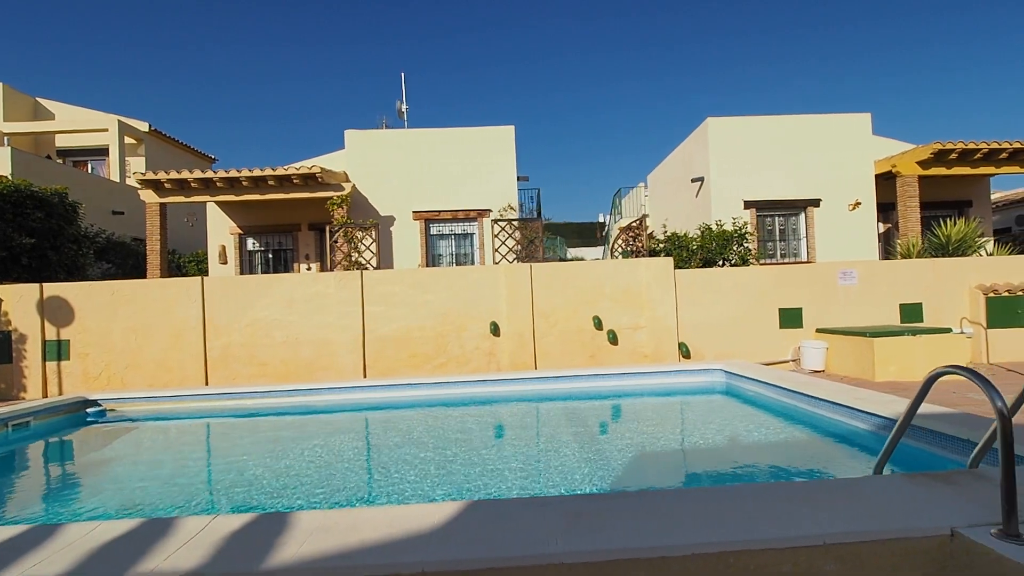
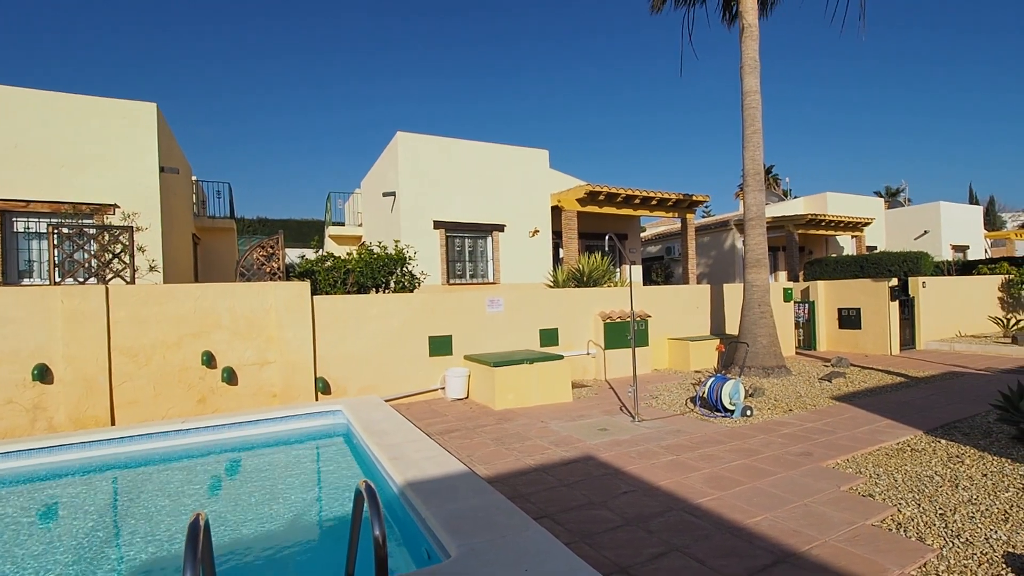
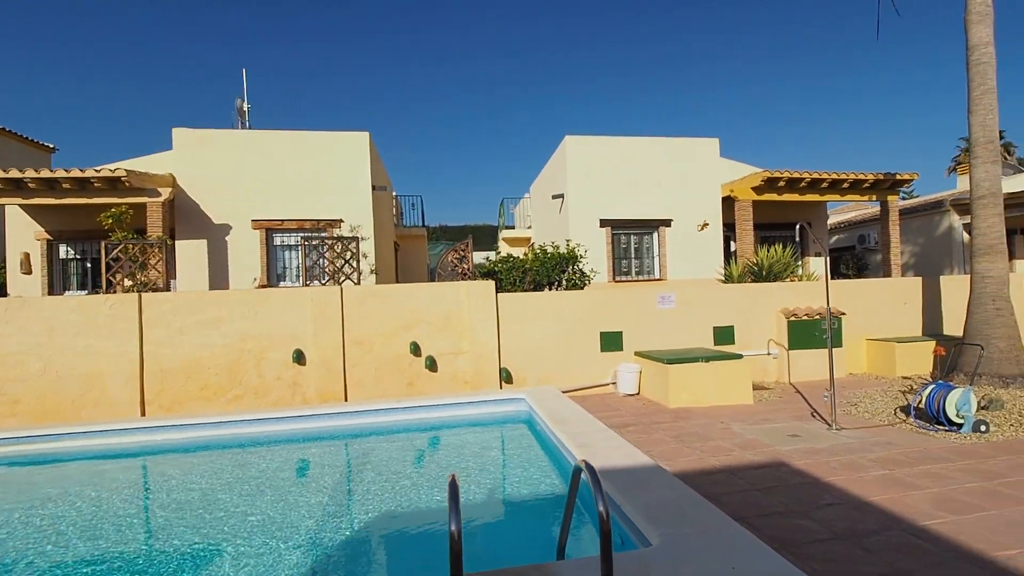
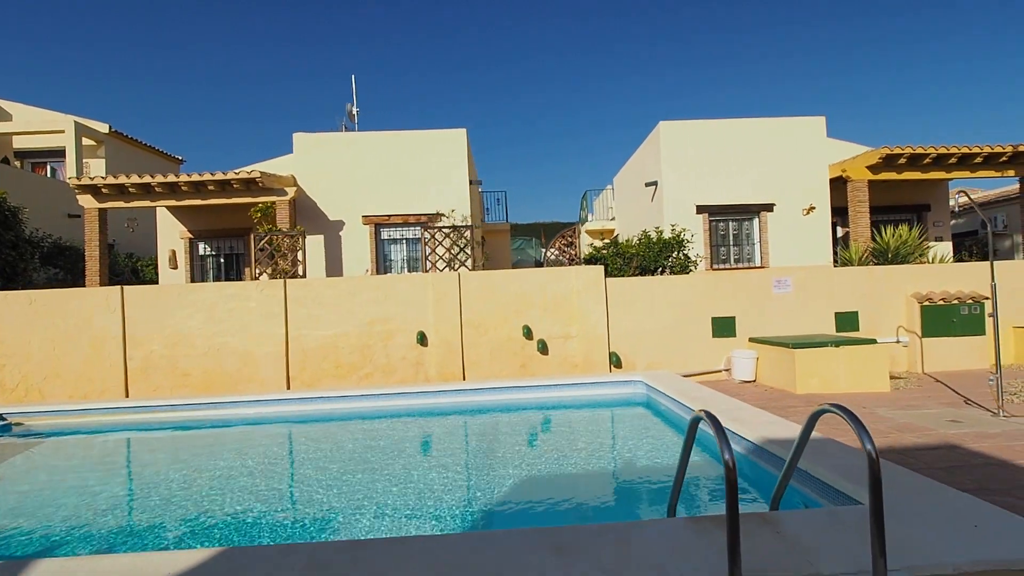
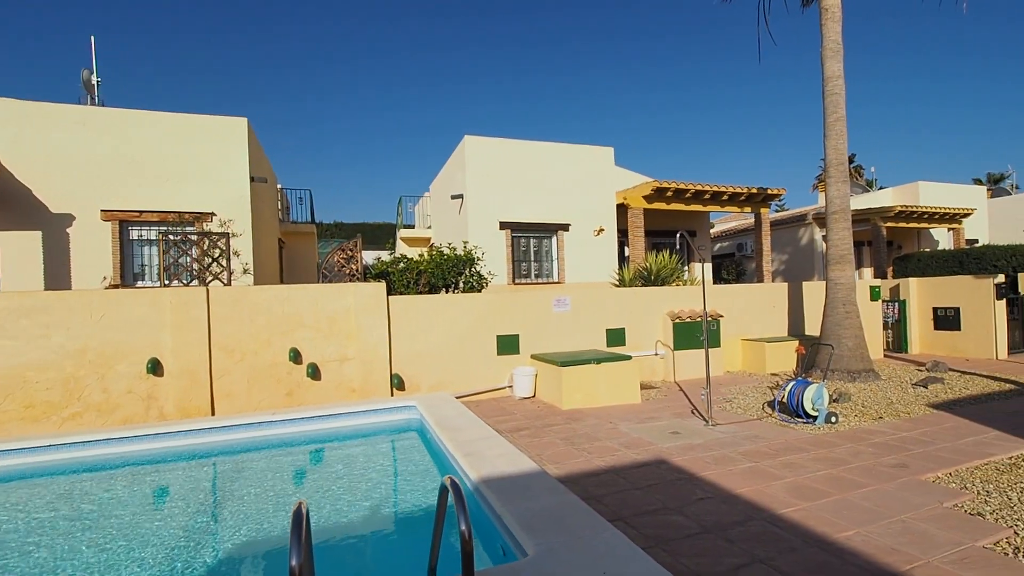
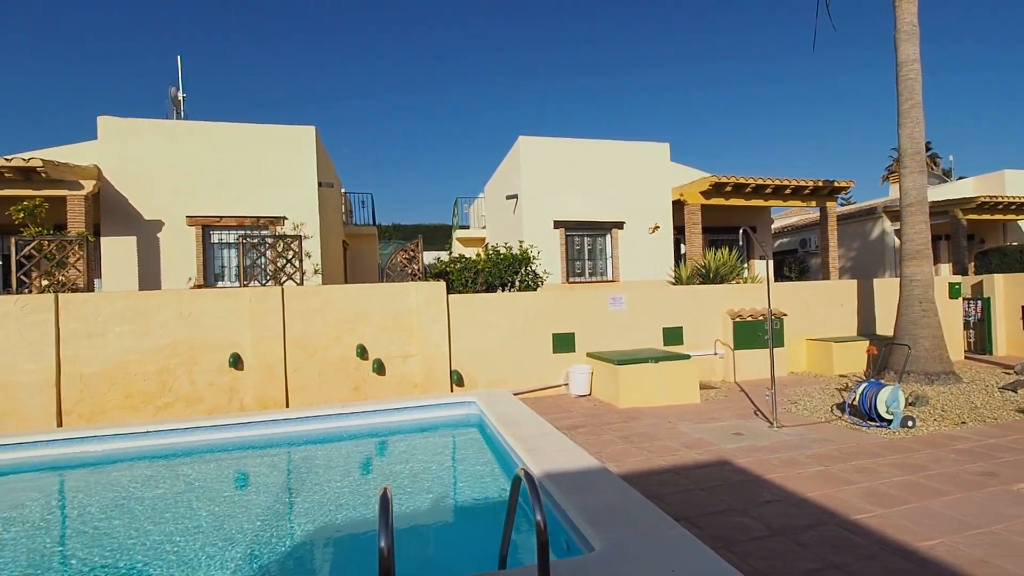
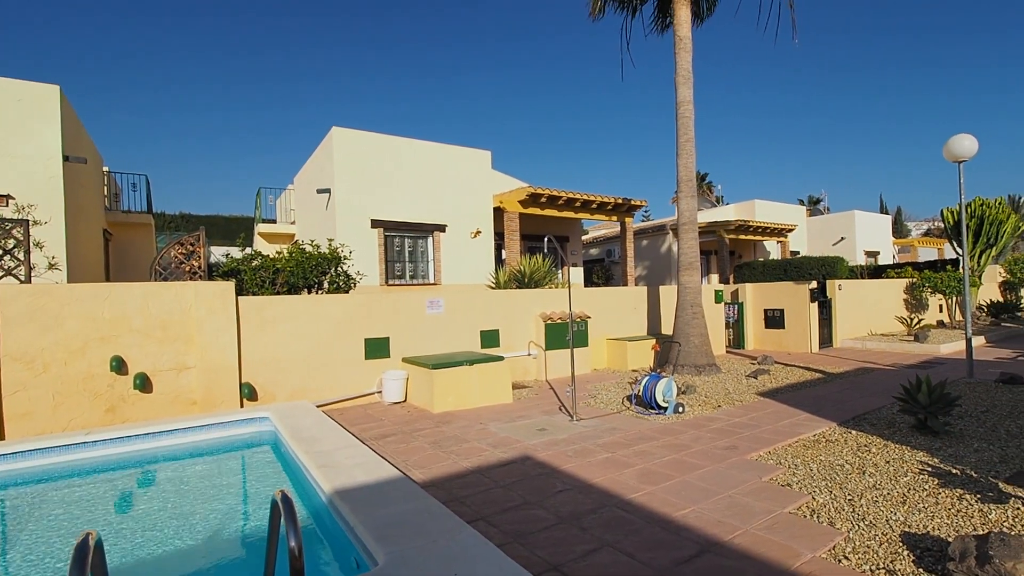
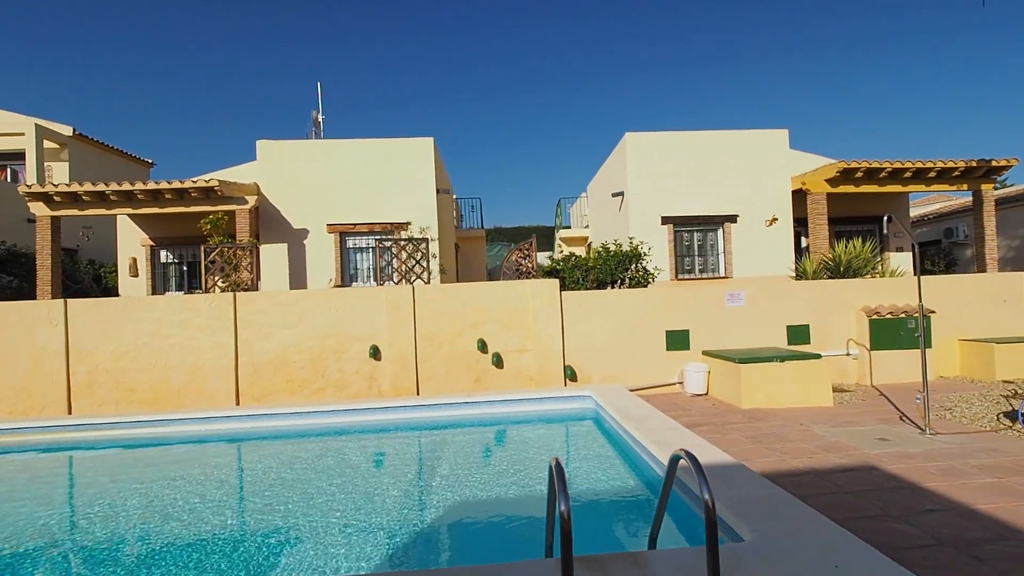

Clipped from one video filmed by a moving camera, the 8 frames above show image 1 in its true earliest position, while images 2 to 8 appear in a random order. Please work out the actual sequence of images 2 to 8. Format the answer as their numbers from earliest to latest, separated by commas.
4, 8, 3, 6, 5, 2, 7
